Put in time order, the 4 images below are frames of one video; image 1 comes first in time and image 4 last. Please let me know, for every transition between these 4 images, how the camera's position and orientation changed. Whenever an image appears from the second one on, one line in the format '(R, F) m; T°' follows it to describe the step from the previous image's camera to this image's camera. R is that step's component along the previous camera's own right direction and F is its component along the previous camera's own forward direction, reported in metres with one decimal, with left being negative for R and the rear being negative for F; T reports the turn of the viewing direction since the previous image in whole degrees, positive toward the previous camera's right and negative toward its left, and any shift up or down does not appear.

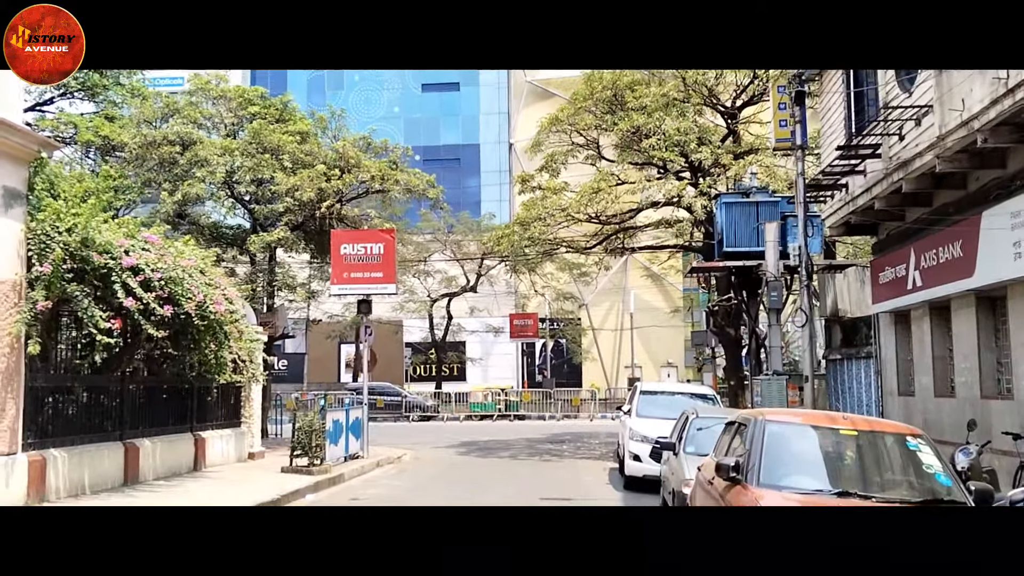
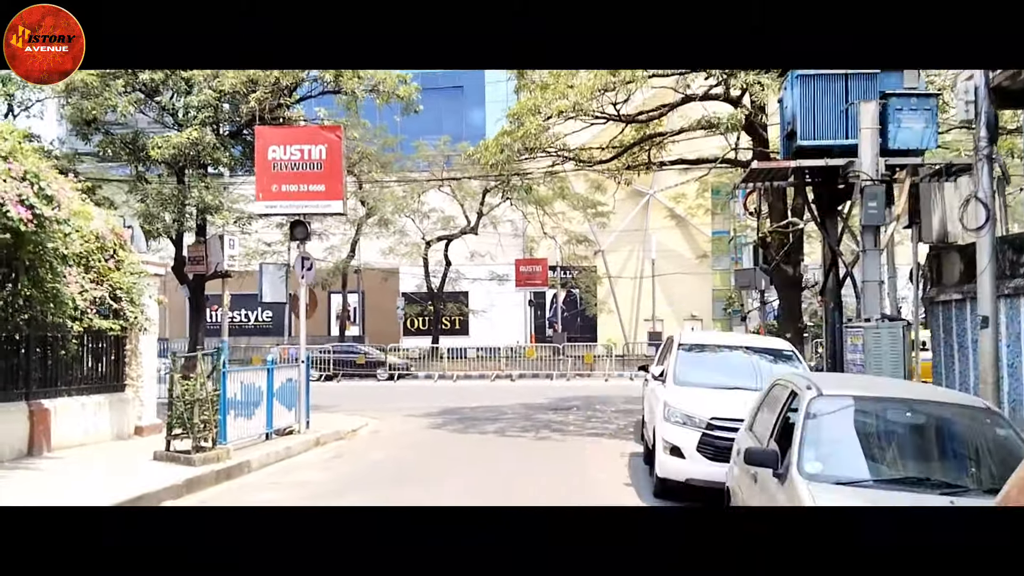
(+0.4, +4.3) m; -1°
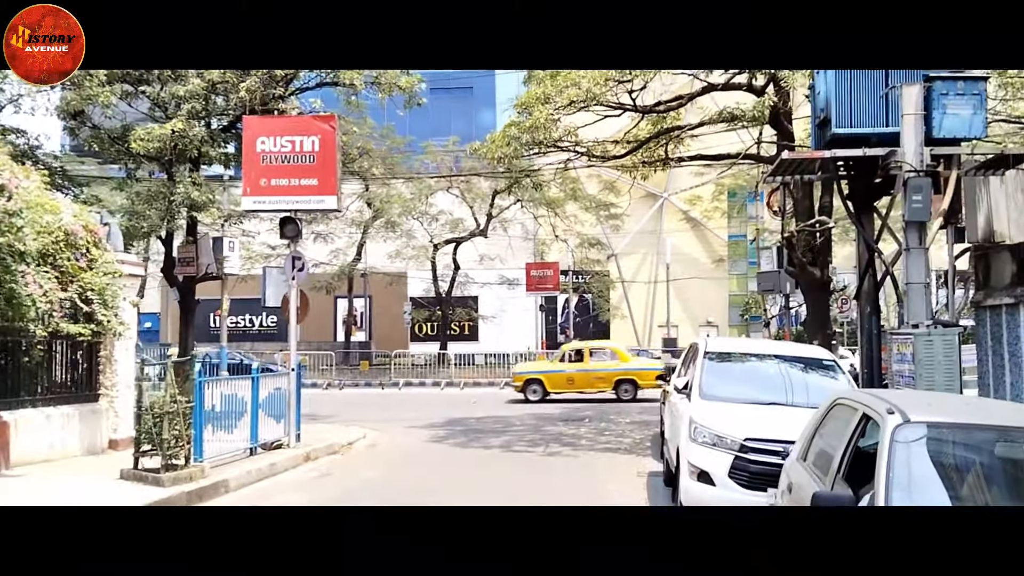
(+0.1, +0.9) m; -1°
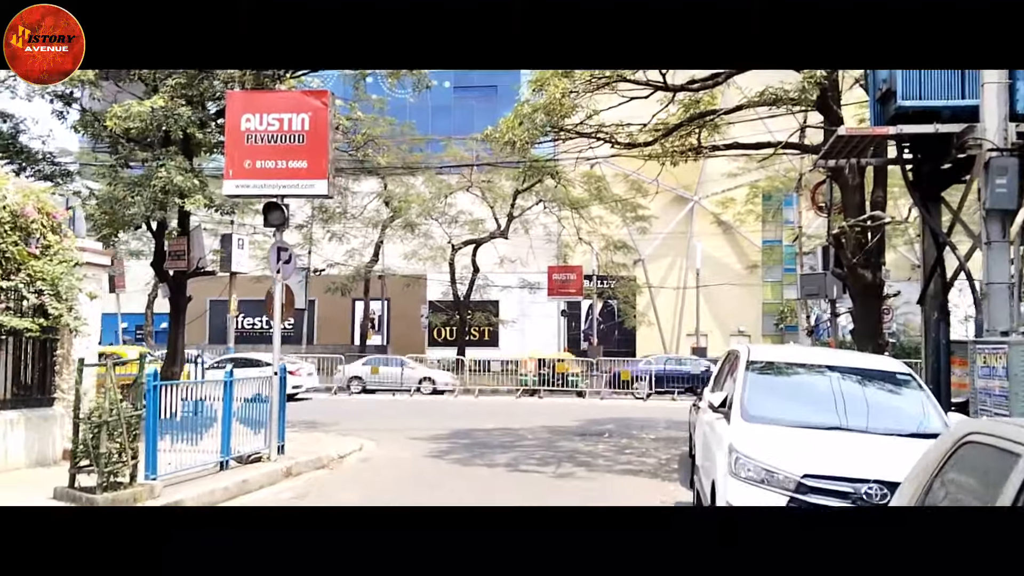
(+0.2, +1.3) m; -2°
